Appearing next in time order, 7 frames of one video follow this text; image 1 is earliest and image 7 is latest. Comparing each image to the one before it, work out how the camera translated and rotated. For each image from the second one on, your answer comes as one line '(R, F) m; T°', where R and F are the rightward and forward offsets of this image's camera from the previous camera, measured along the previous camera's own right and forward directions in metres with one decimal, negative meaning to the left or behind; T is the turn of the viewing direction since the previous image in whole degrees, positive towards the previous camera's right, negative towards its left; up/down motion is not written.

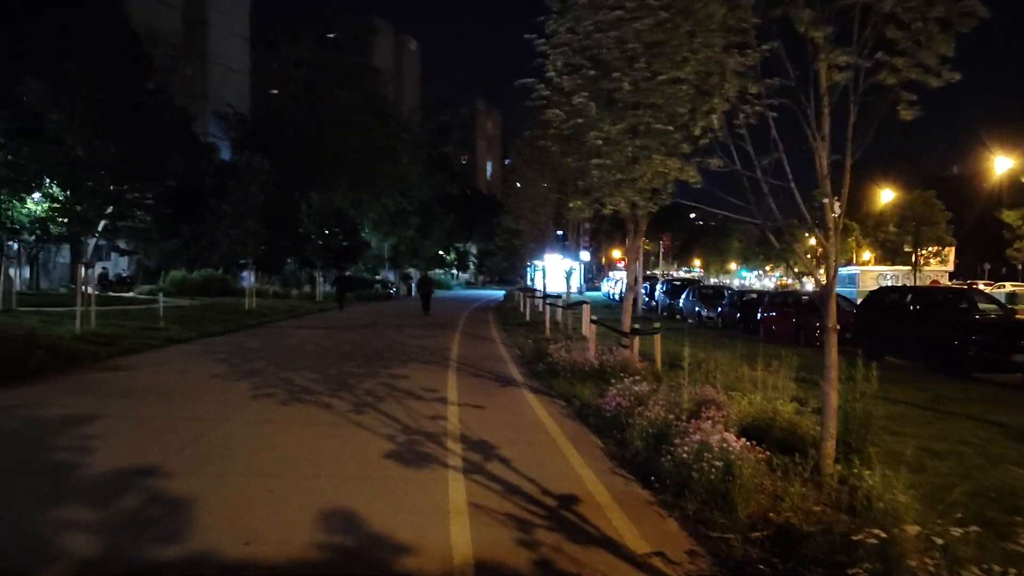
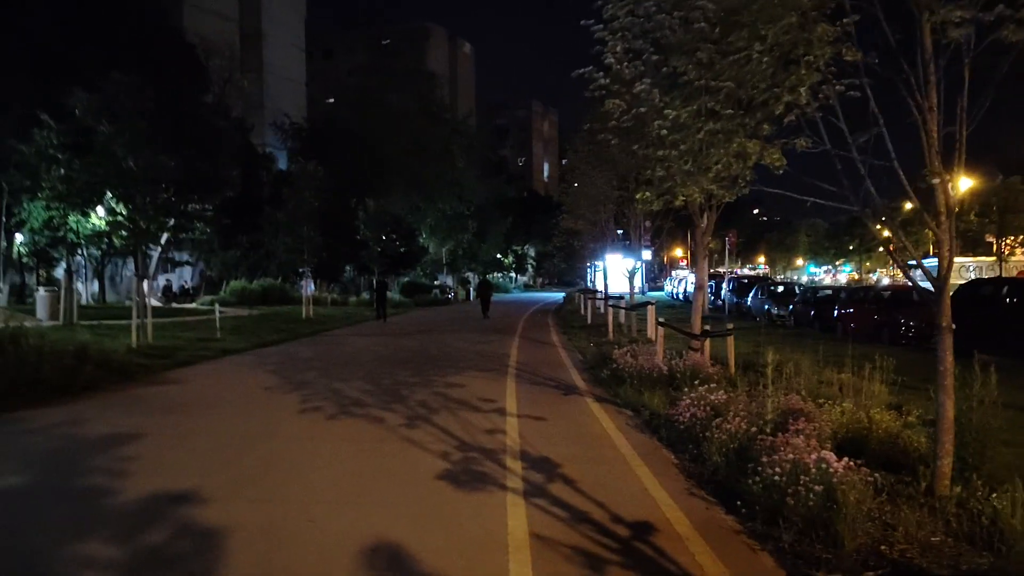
(0.0, +0.9) m; -4°
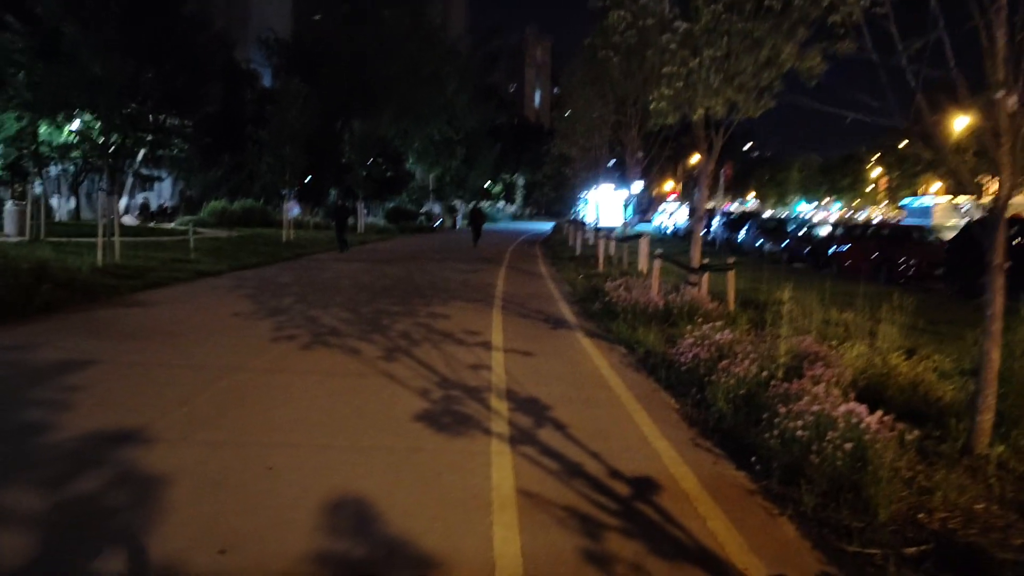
(0.0, +0.9) m; +1°
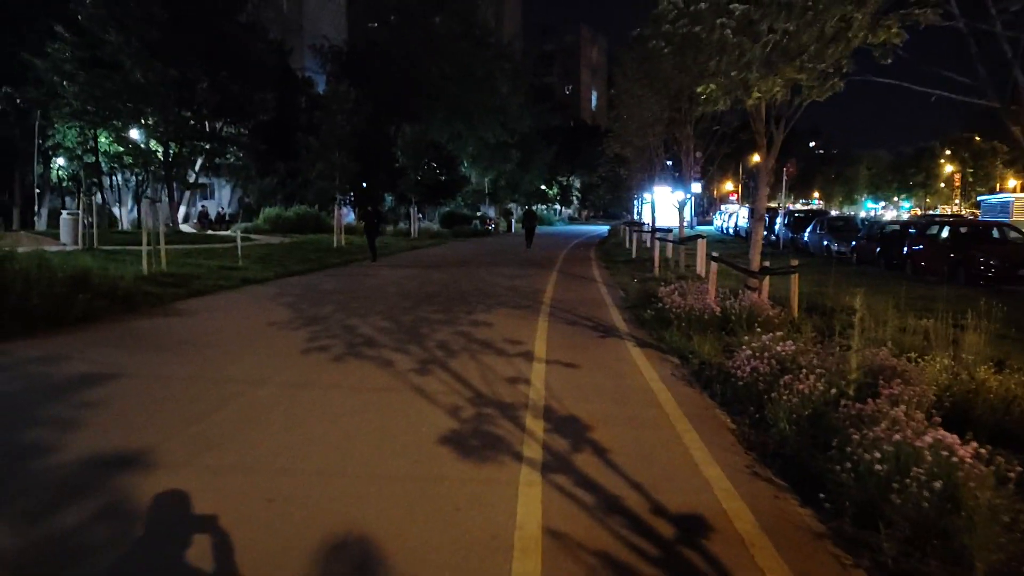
(+0.2, +0.8) m; -3°
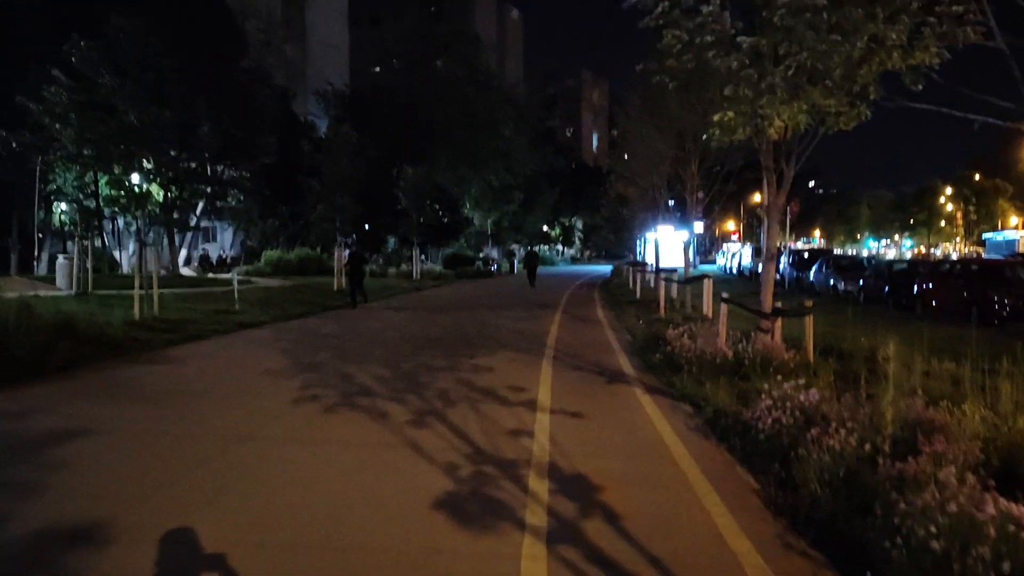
(0.0, +0.6) m; 0°
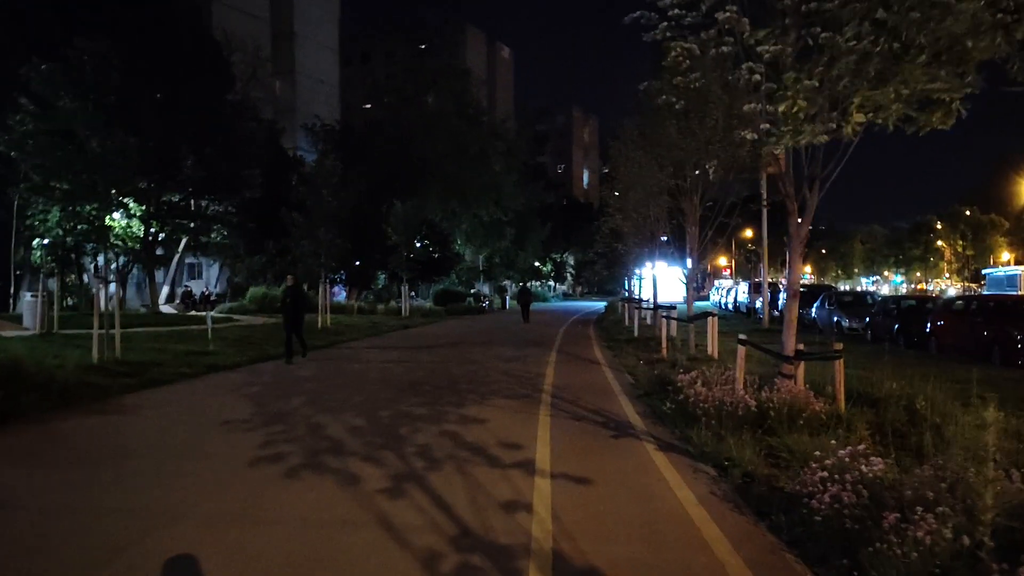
(0.0, +1.4) m; +1°
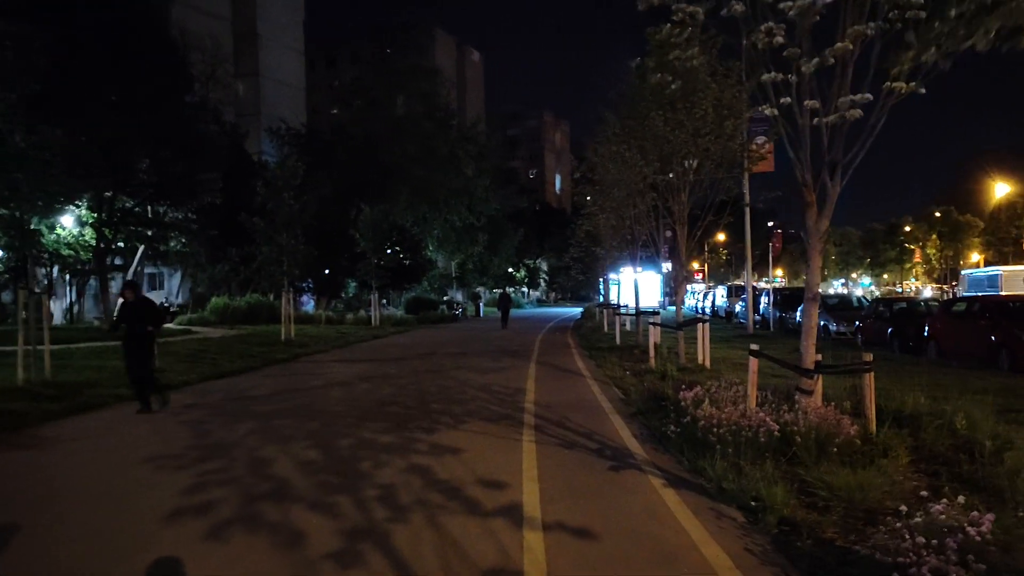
(-0.1, +1.6) m; +2°
